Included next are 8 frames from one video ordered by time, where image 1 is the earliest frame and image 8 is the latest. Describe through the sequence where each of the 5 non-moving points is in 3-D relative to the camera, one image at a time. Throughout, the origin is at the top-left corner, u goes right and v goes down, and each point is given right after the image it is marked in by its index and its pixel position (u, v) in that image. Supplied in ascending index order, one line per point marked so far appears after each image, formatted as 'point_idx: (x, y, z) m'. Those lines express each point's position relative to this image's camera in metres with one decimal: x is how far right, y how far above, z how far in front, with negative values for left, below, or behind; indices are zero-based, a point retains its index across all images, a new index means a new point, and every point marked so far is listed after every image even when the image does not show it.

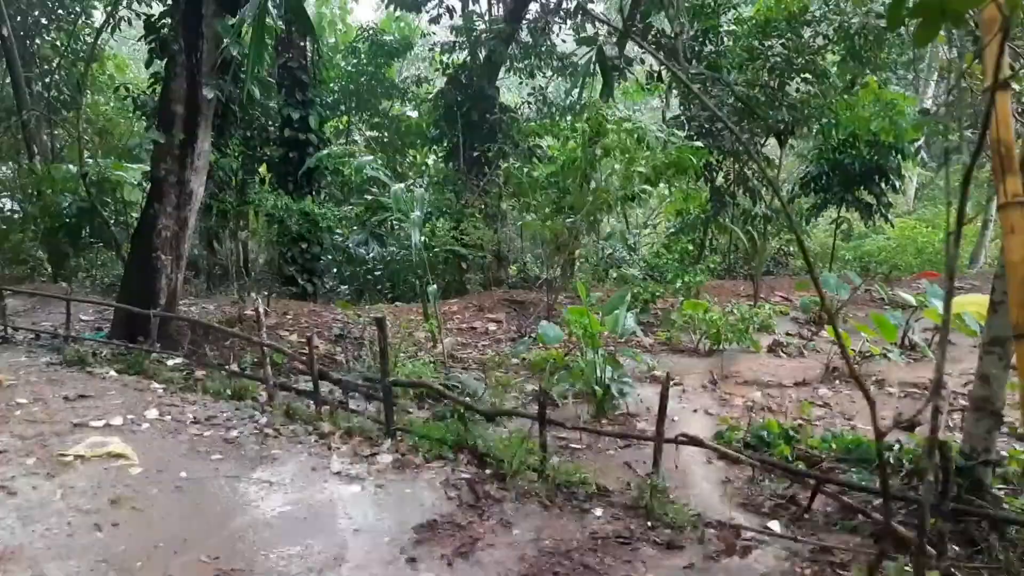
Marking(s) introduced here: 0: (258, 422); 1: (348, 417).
0: (-1.1, -0.6, +4.0) m
1: (-0.7, -0.6, +4.0) m
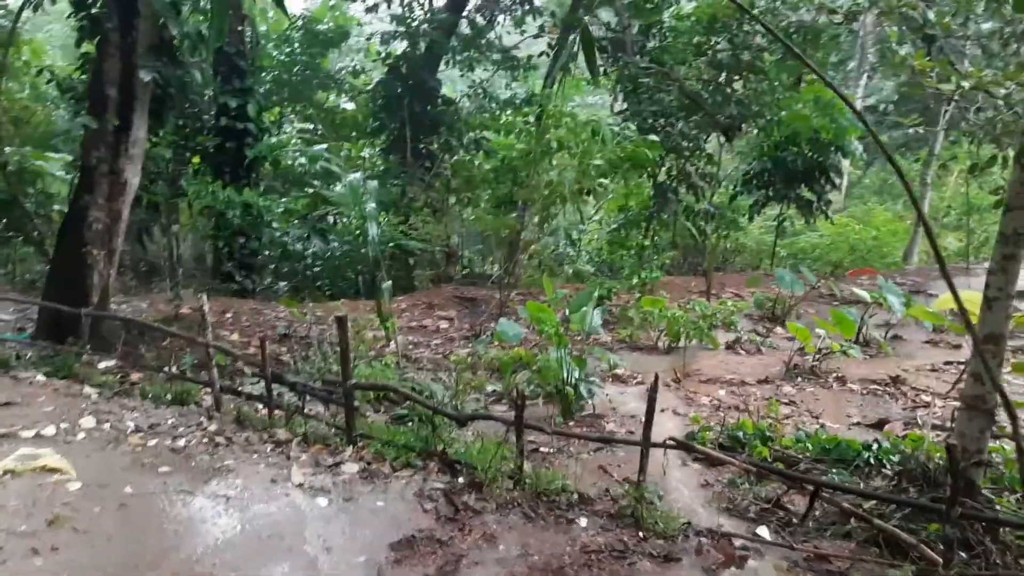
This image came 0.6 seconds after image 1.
0: (-1.2, -0.6, +3.7) m
1: (-0.9, -0.6, +3.7) m
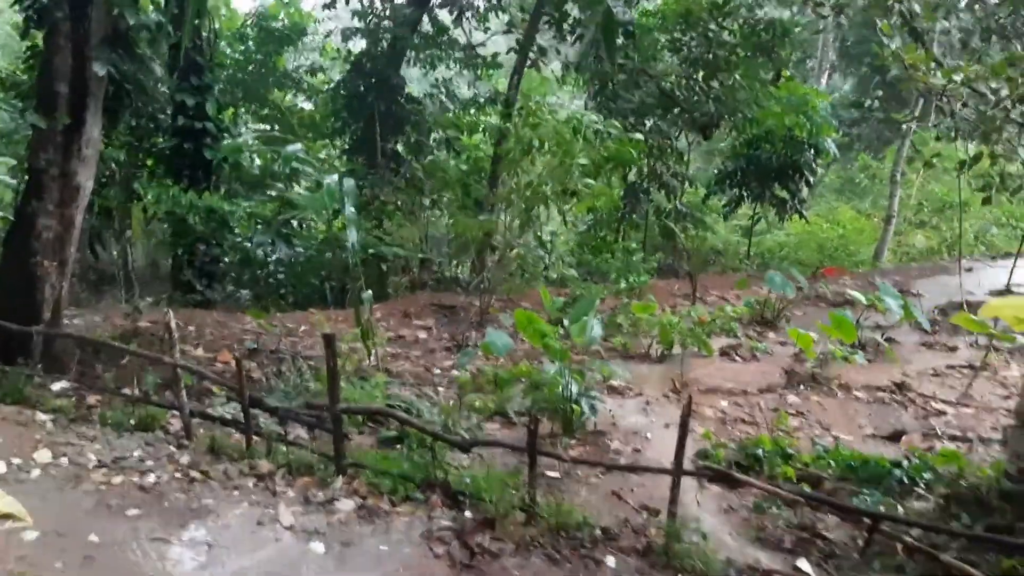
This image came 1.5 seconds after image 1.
0: (-1.2, -0.6, +3.3) m
1: (-0.8, -0.6, +3.4) m
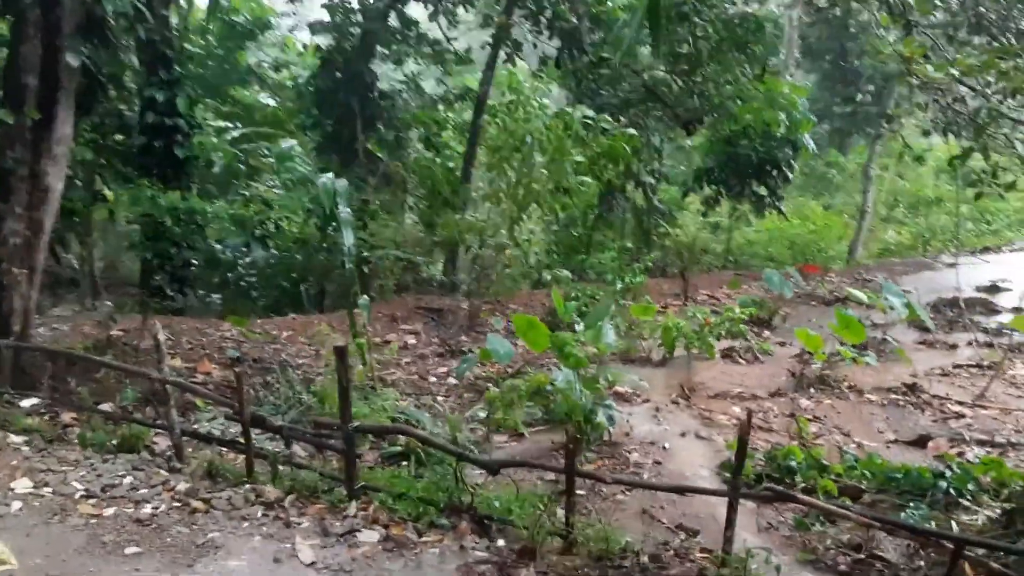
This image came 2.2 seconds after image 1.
0: (-1.1, -0.7, +3.0) m
1: (-0.8, -0.6, +3.1) m
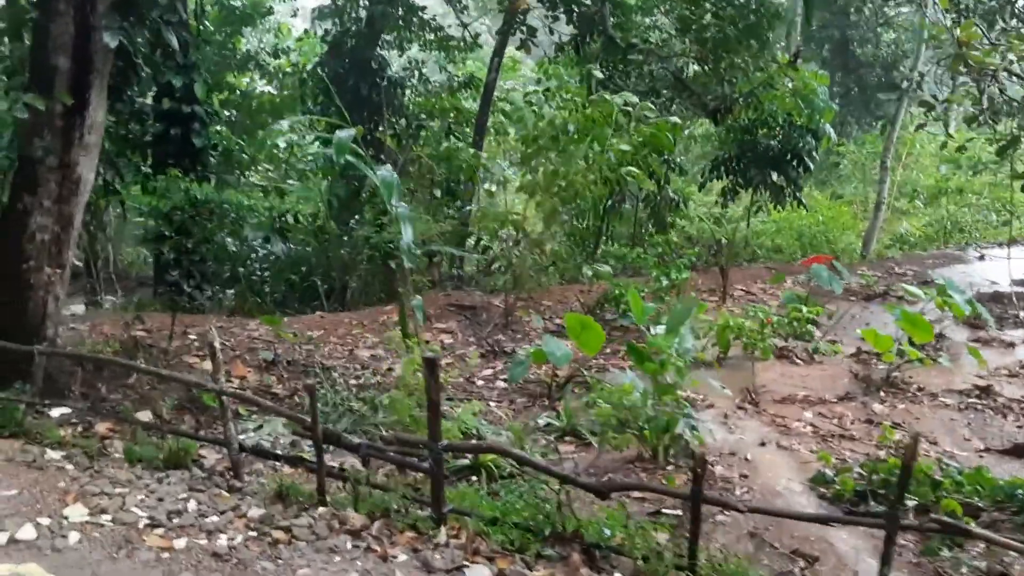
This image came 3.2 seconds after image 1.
0: (-0.8, -0.7, +2.7) m
1: (-0.4, -0.7, +2.8) m
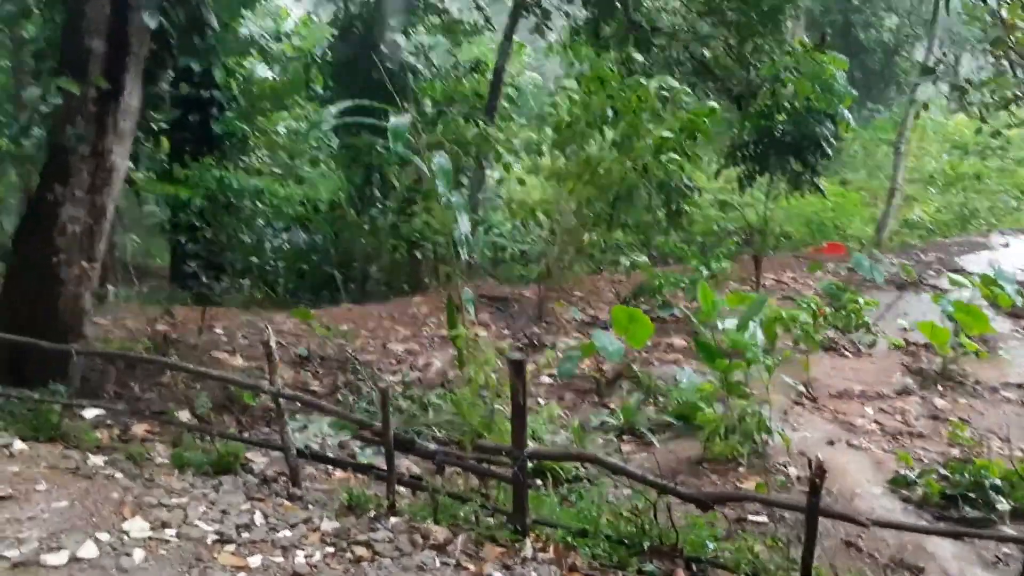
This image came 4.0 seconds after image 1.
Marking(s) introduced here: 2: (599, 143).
0: (-0.6, -0.7, +2.5) m
1: (-0.2, -0.6, +2.7) m
2: (+0.5, +0.9, +5.9) m
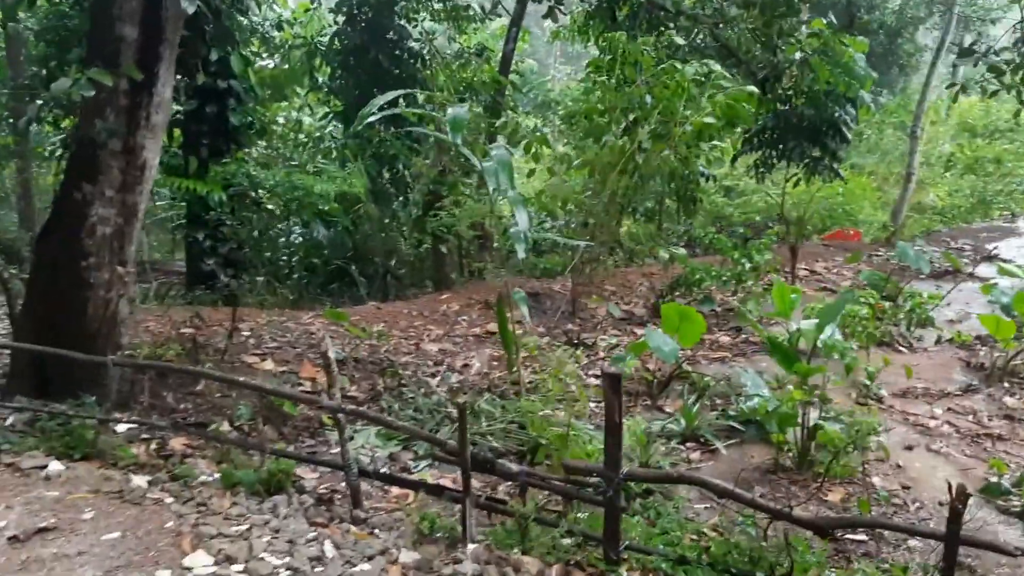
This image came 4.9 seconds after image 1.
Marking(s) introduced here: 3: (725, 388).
0: (-0.3, -0.7, +2.3) m
1: (+0.1, -0.7, +2.4) m
2: (+0.7, +1.0, +5.6) m
3: (+1.0, -0.5, +4.1) m
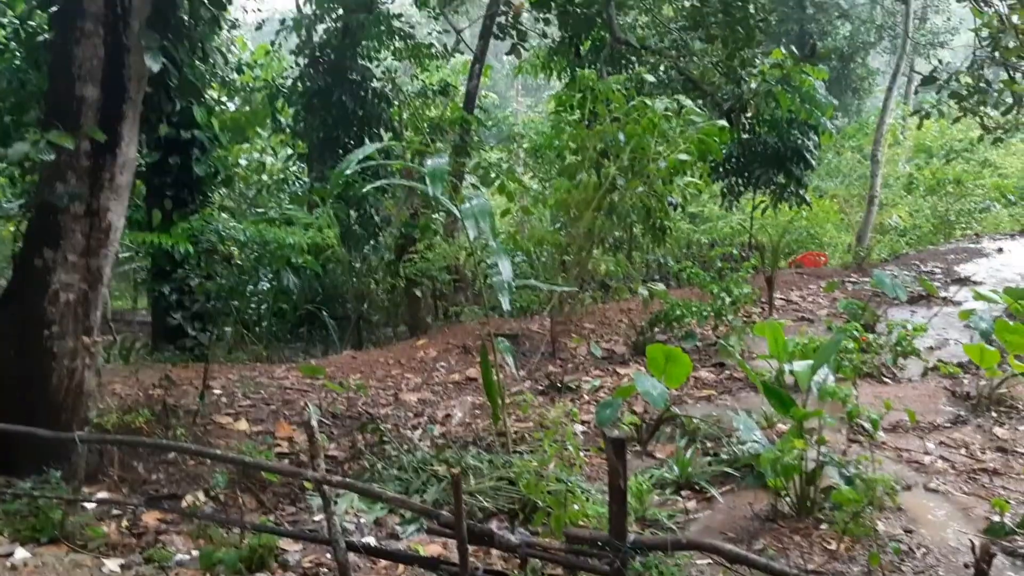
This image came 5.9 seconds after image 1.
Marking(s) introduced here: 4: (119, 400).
0: (-0.3, -0.9, +2.2) m
1: (+0.1, -0.8, +2.3) m
2: (+0.5, +0.7, +5.6) m
3: (+0.9, -0.6, +4.0) m
4: (-1.9, -0.5, +4.3) m
